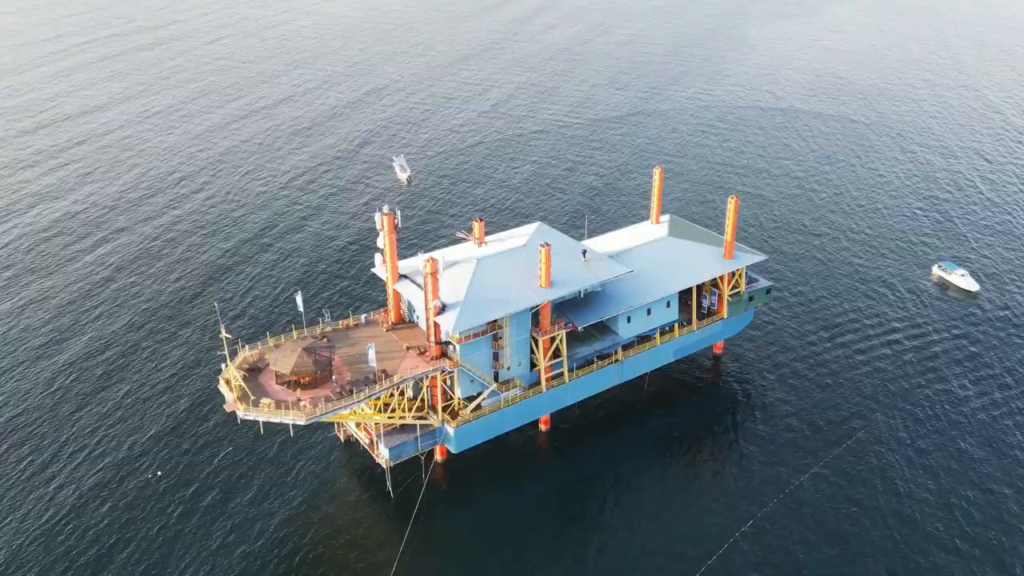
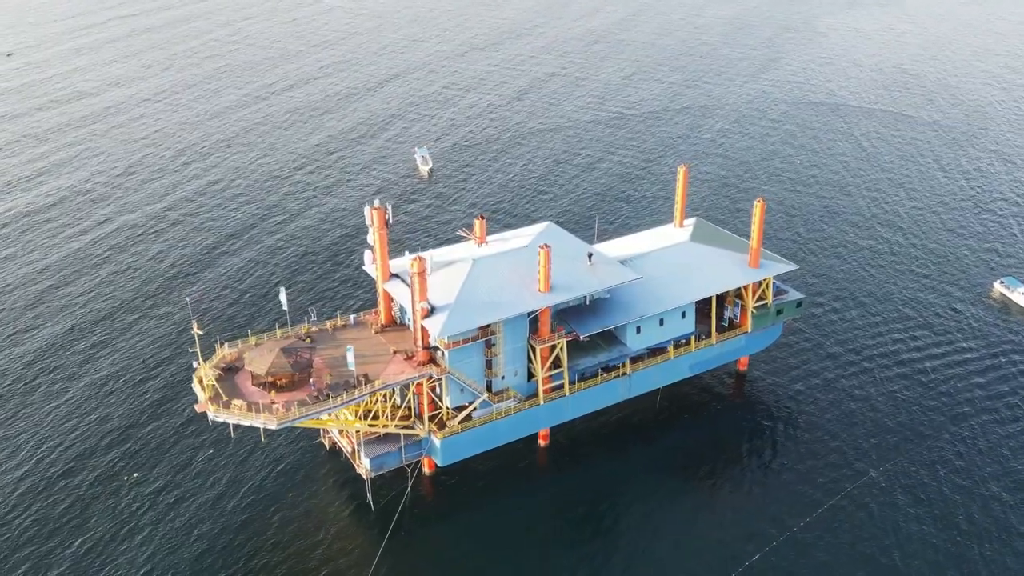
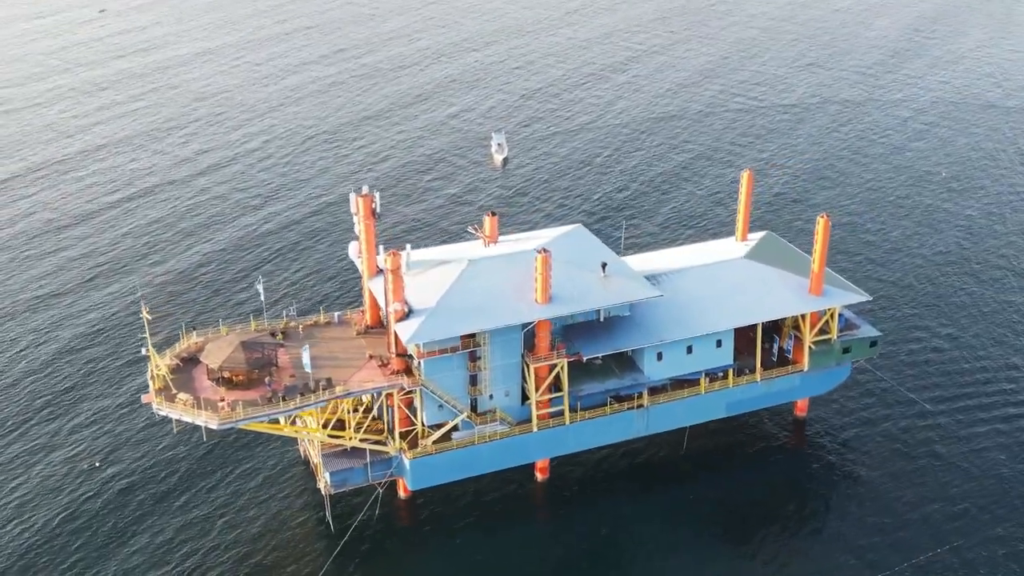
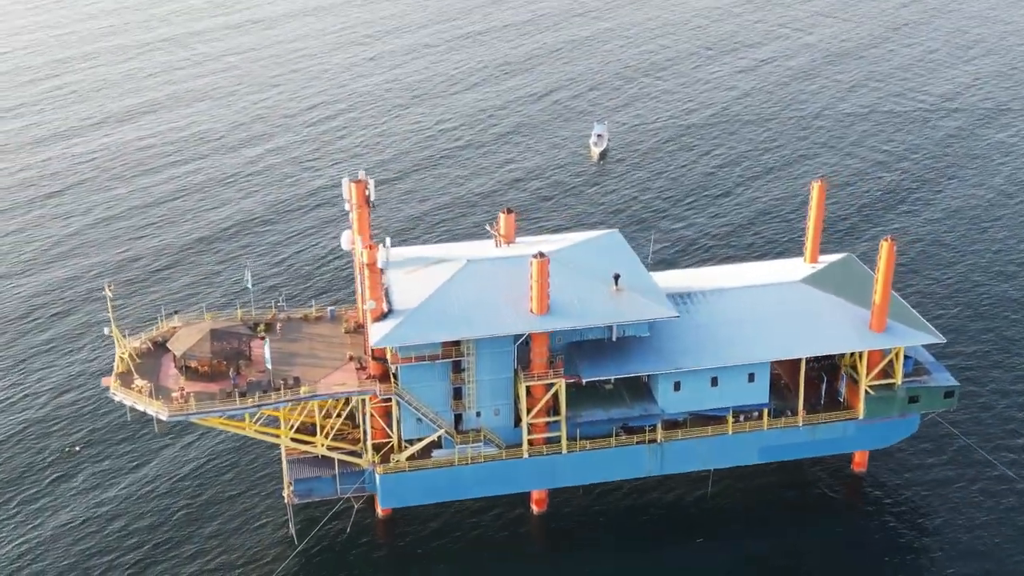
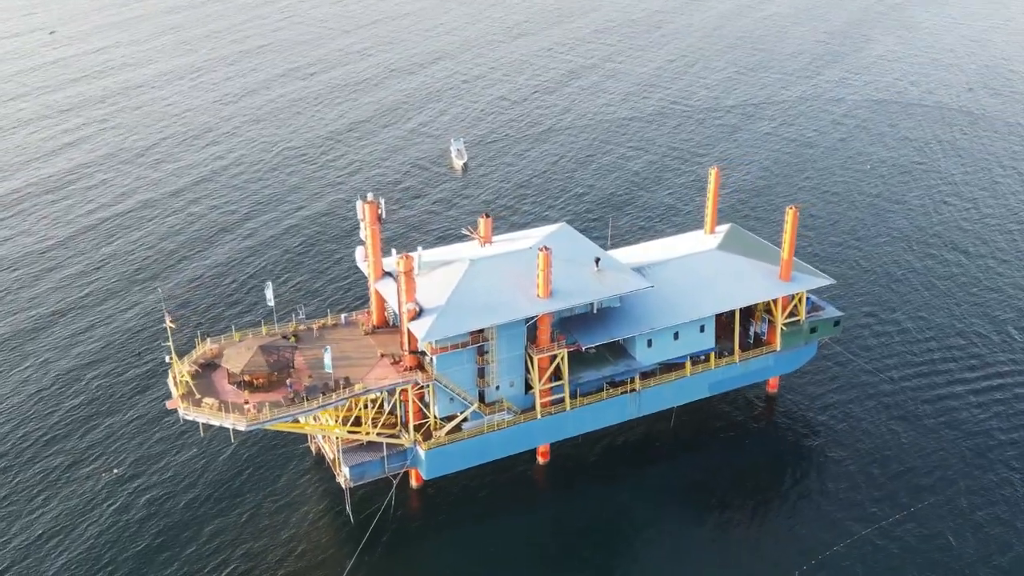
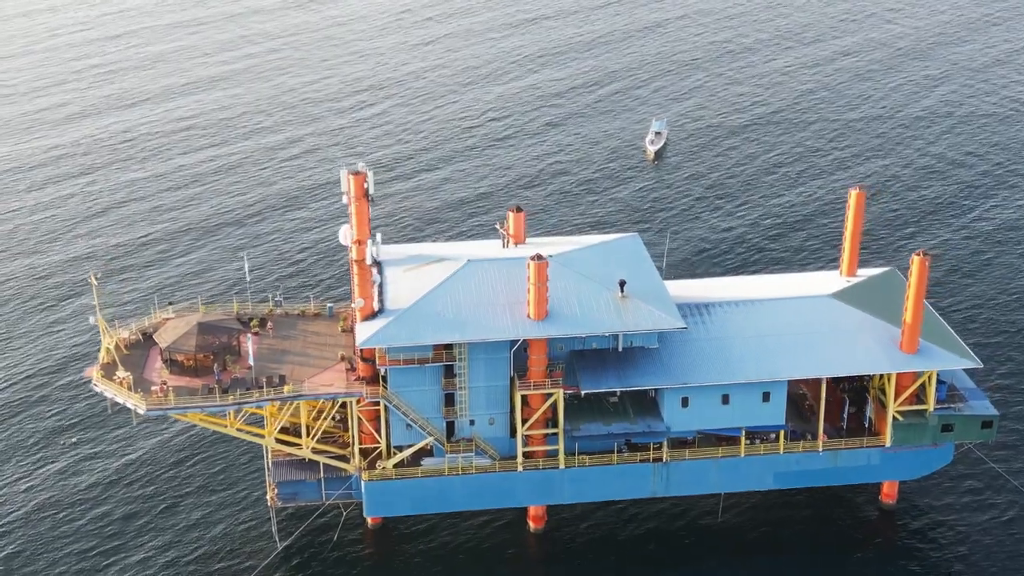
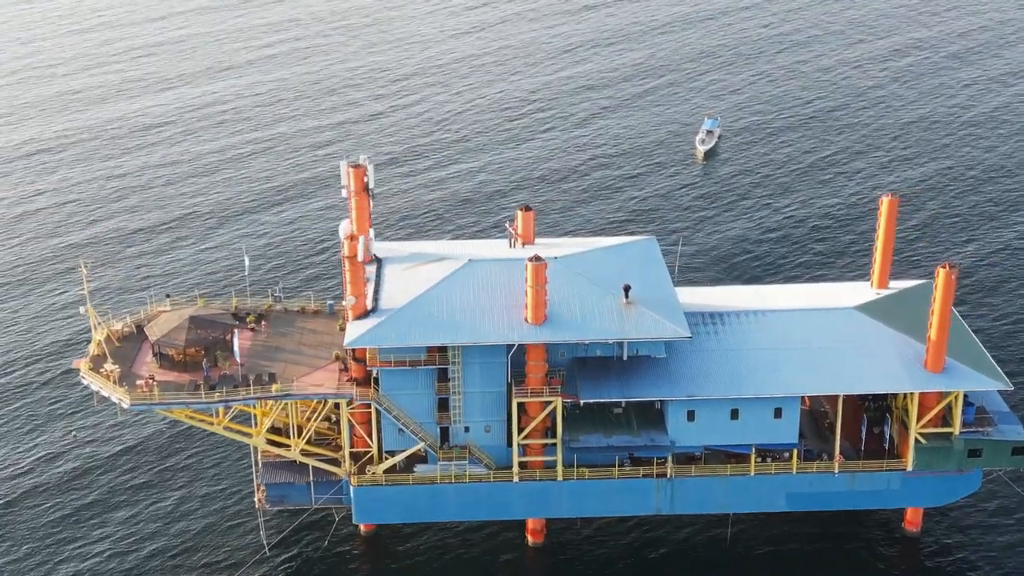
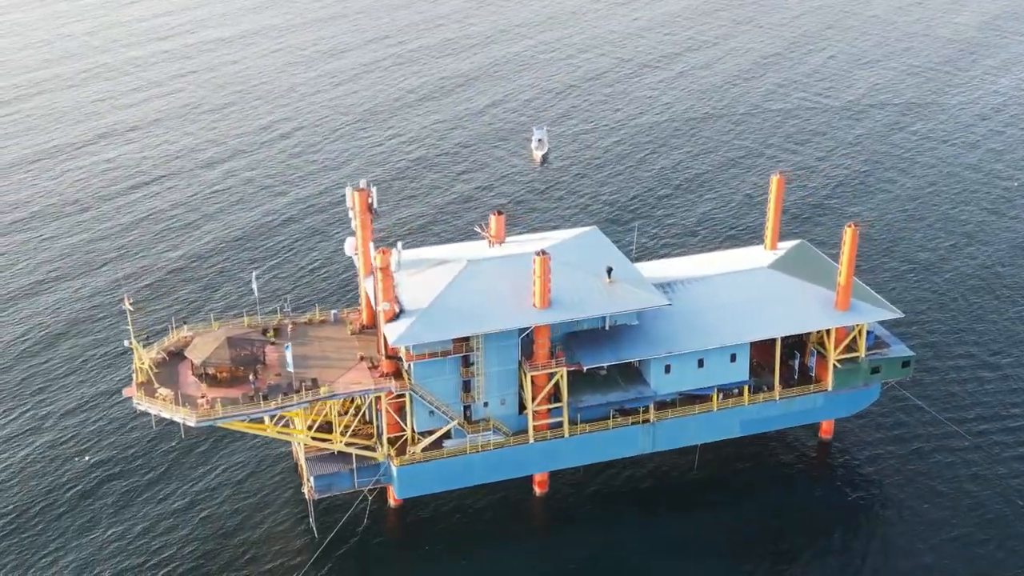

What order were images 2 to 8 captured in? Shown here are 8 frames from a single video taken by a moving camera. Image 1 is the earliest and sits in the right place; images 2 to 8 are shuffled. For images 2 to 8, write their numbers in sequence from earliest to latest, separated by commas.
2, 5, 3, 8, 4, 6, 7
